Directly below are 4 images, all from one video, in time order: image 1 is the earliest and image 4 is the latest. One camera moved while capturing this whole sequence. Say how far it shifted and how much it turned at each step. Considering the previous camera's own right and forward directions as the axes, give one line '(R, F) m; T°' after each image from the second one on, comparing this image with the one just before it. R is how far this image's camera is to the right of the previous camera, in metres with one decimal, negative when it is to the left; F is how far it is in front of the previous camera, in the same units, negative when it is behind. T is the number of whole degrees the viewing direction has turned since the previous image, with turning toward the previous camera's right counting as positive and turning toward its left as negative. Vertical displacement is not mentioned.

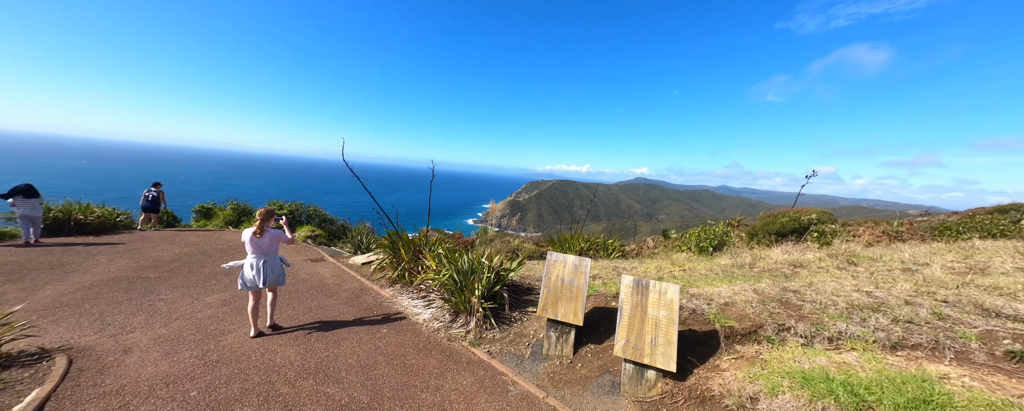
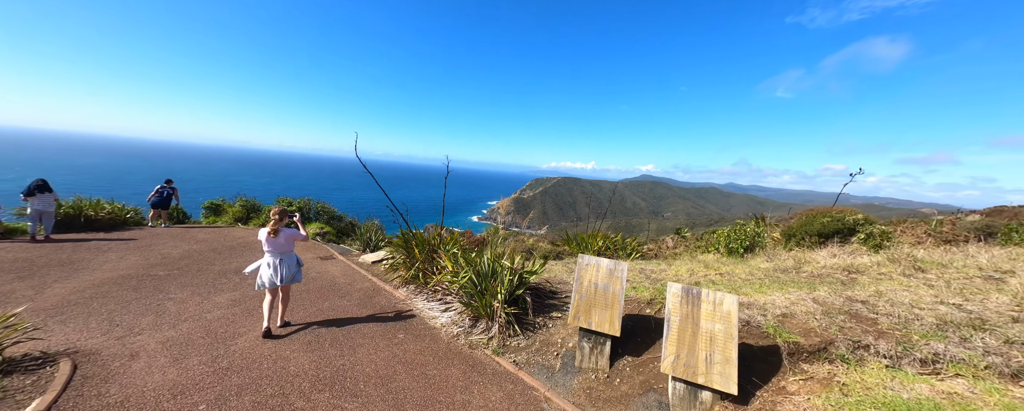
(-0.2, +0.2) m; -1°
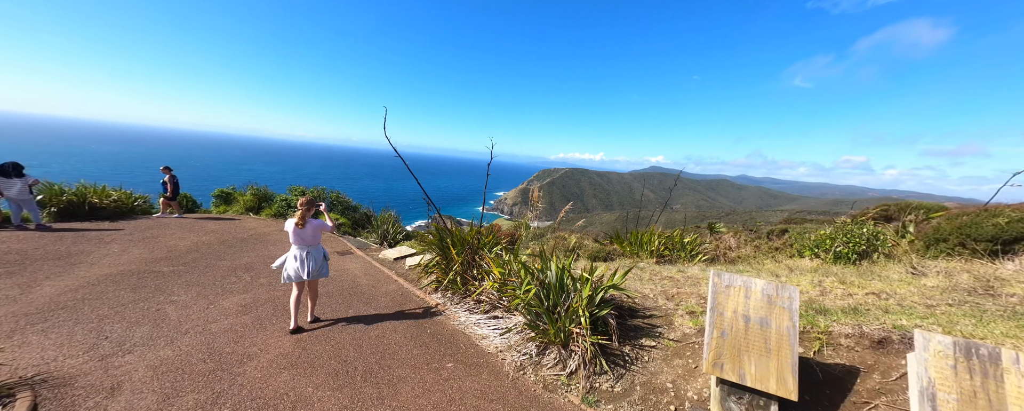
(-0.6, +0.8) m; -1°
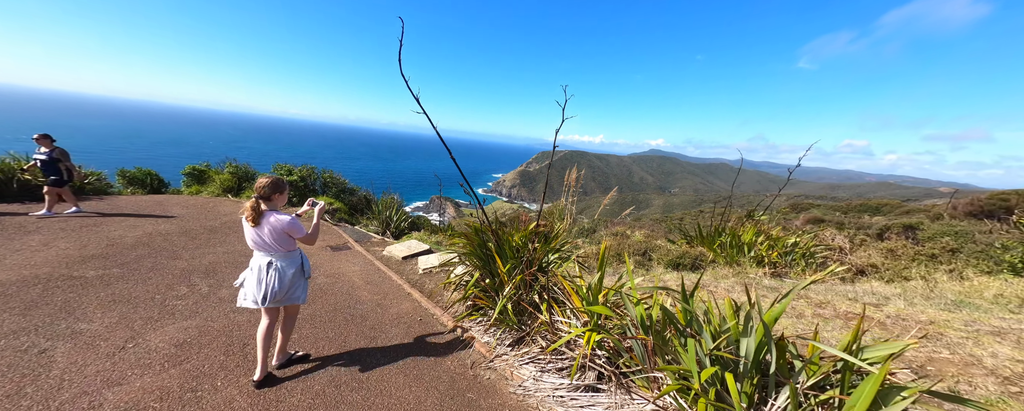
(-0.7, +1.5) m; 0°
